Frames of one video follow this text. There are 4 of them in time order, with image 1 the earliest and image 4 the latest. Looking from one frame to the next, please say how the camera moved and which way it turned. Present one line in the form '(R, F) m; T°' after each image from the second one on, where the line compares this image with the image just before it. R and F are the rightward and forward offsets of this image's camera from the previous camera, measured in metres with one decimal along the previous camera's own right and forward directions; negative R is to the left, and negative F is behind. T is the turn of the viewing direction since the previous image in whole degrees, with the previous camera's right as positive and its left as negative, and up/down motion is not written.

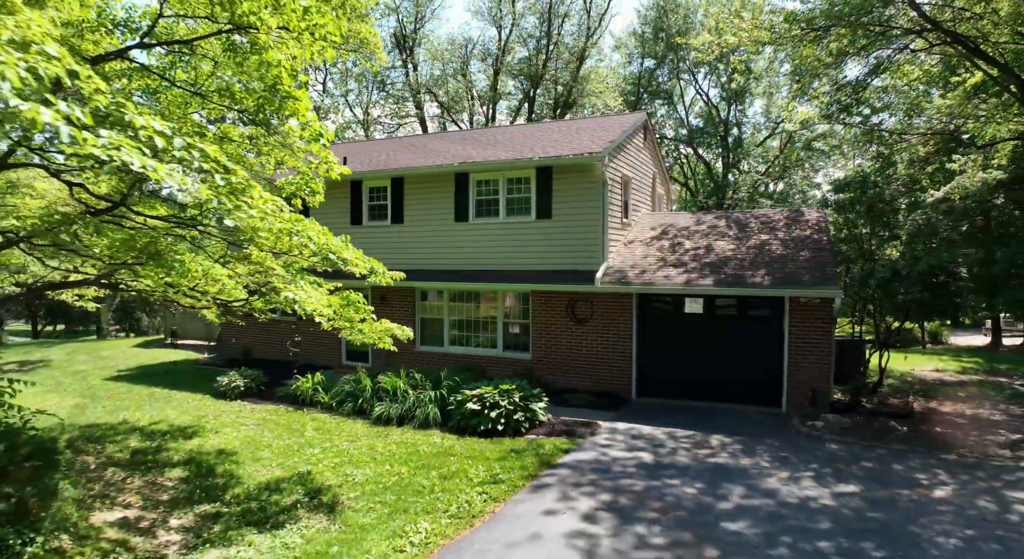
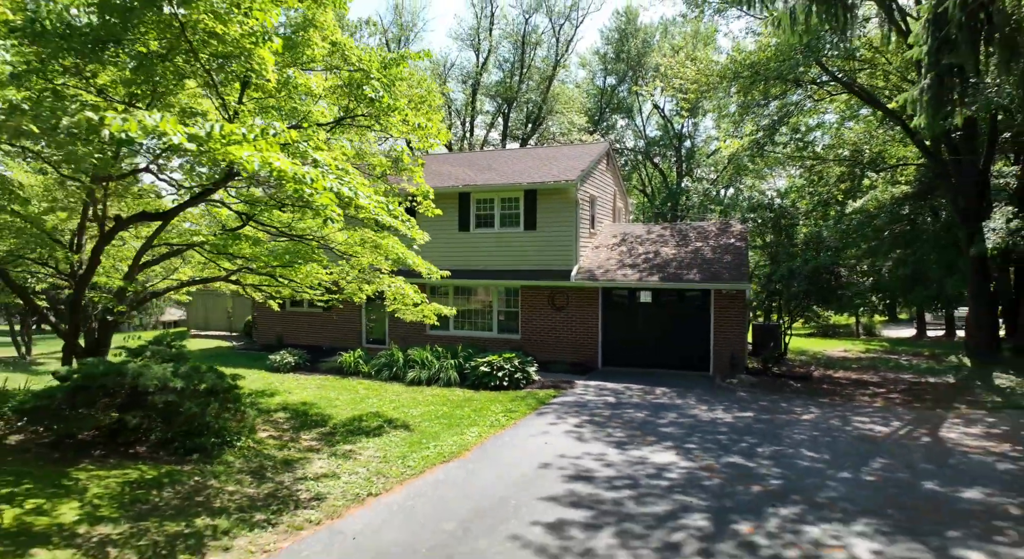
(-0.8, -3.3) m; +3°
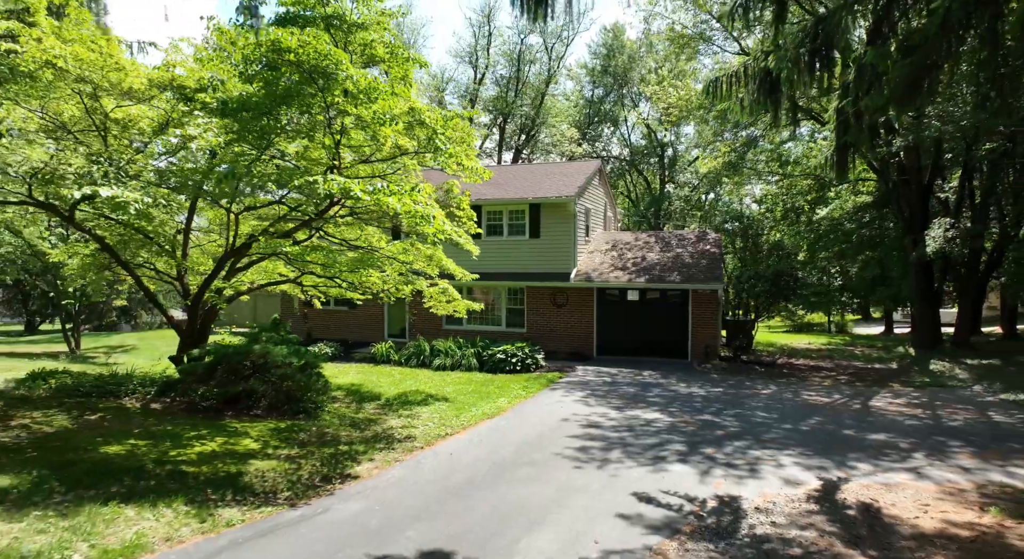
(-0.7, -2.4) m; +2°
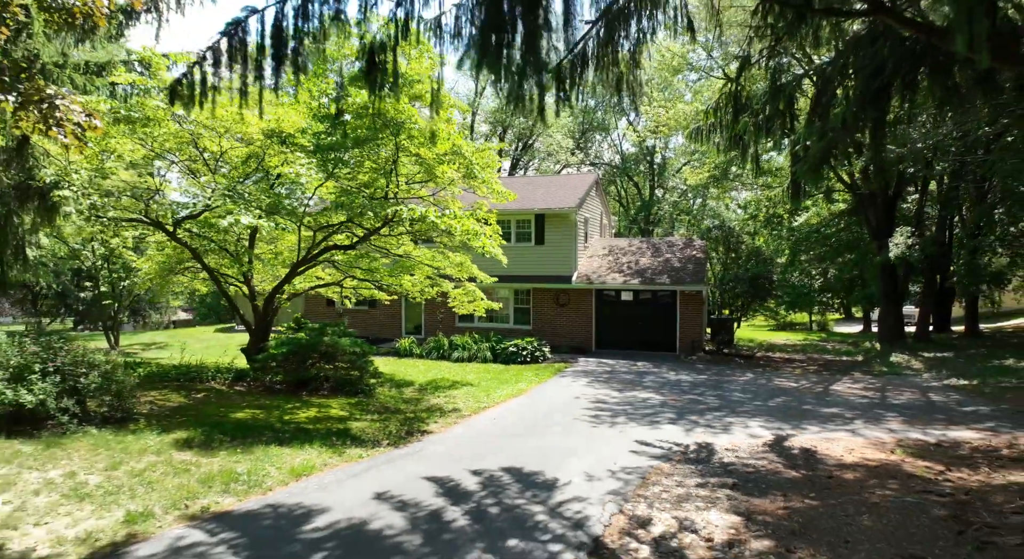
(-0.6, -2.2) m; +1°
